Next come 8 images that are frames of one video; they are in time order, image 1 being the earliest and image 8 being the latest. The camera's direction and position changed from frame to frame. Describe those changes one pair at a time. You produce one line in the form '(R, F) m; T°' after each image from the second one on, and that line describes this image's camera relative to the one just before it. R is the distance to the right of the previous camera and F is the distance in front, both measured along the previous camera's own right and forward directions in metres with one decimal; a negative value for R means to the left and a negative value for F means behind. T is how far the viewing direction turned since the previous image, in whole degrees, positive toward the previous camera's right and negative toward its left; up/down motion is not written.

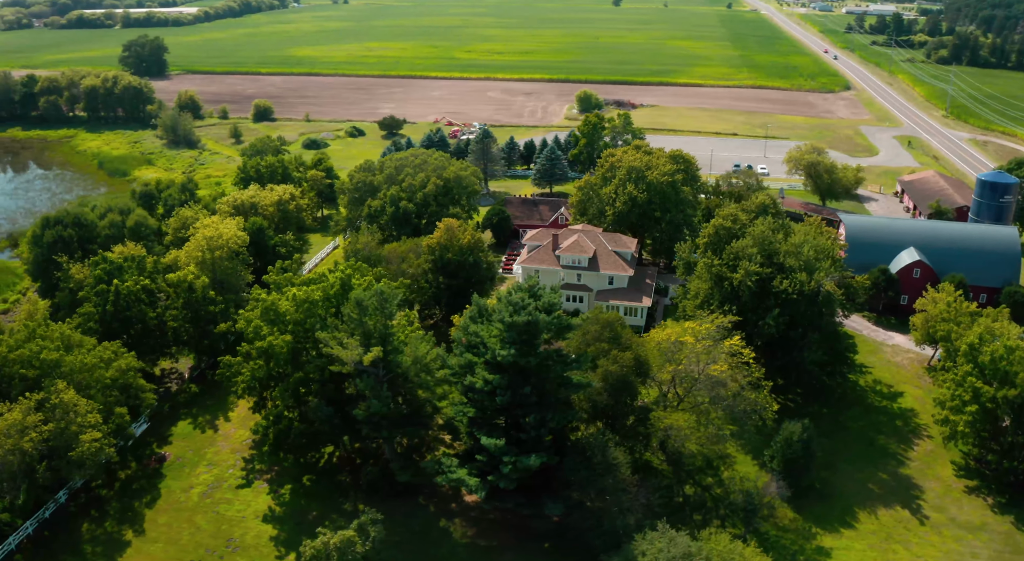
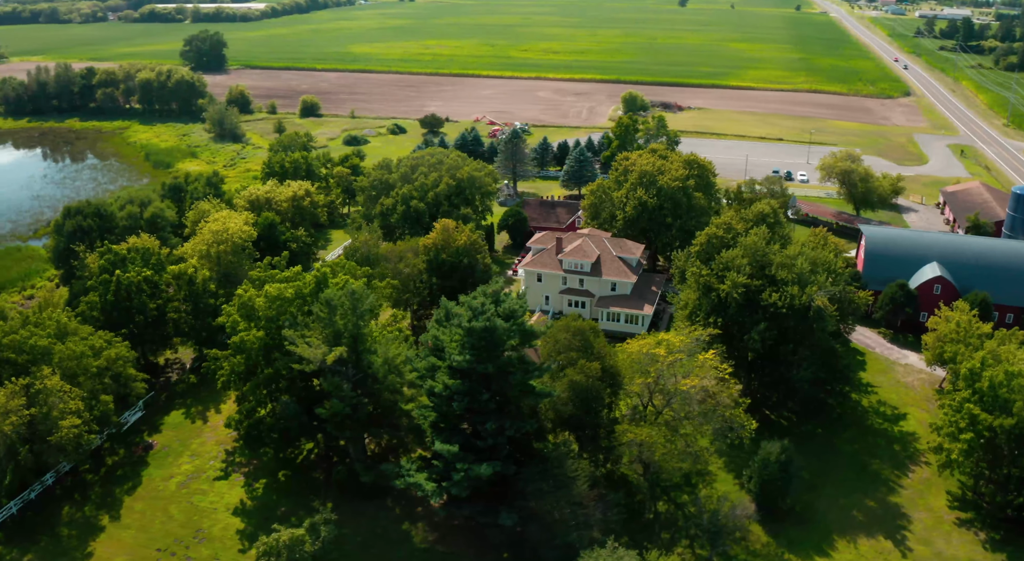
(+3.6, +0.7) m; -4°
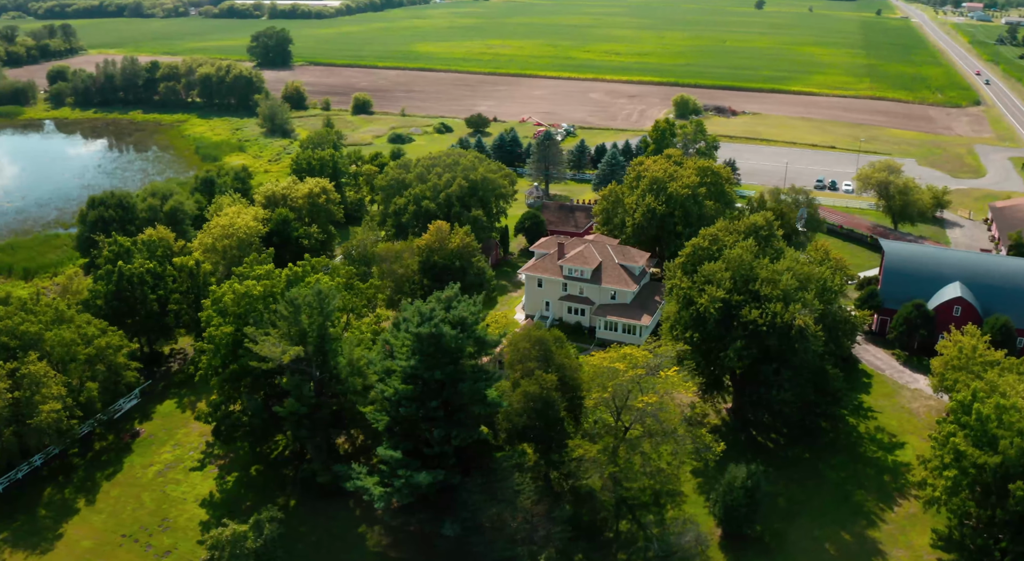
(+4.2, +0.8) m; -5°
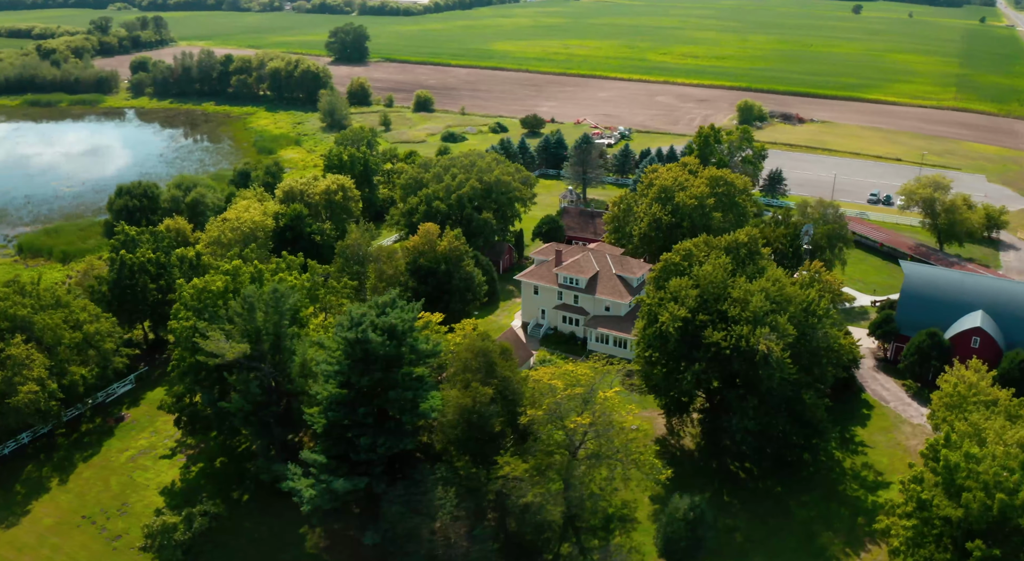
(+5.3, +1.1) m; -6°
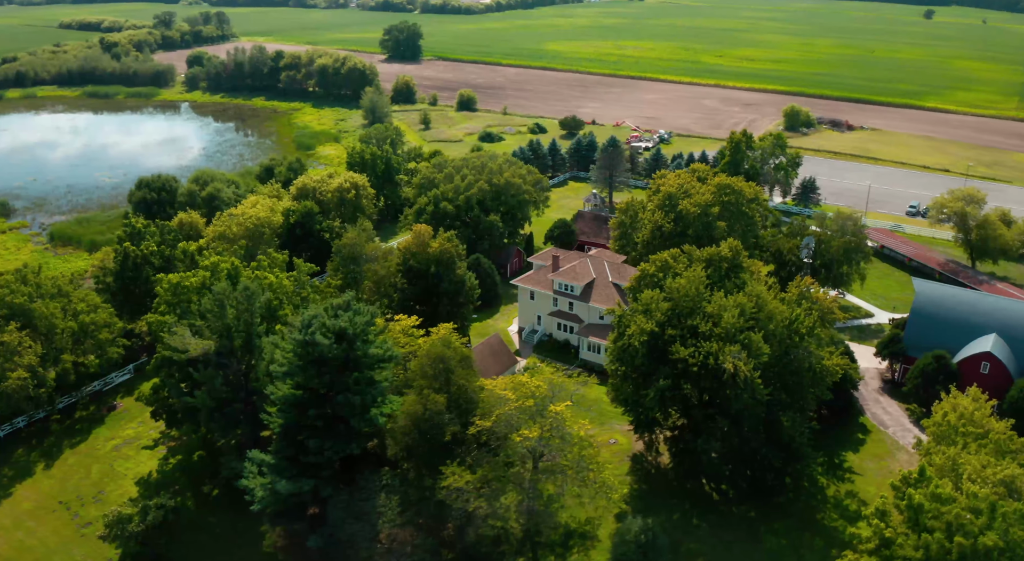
(+3.7, +0.7) m; -4°
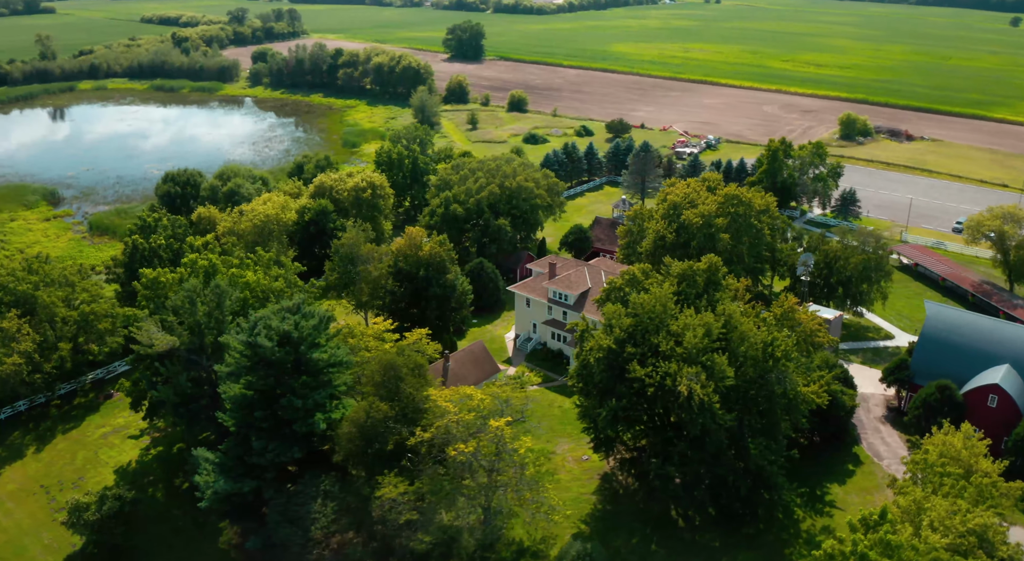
(+4.3, +0.8) m; -5°
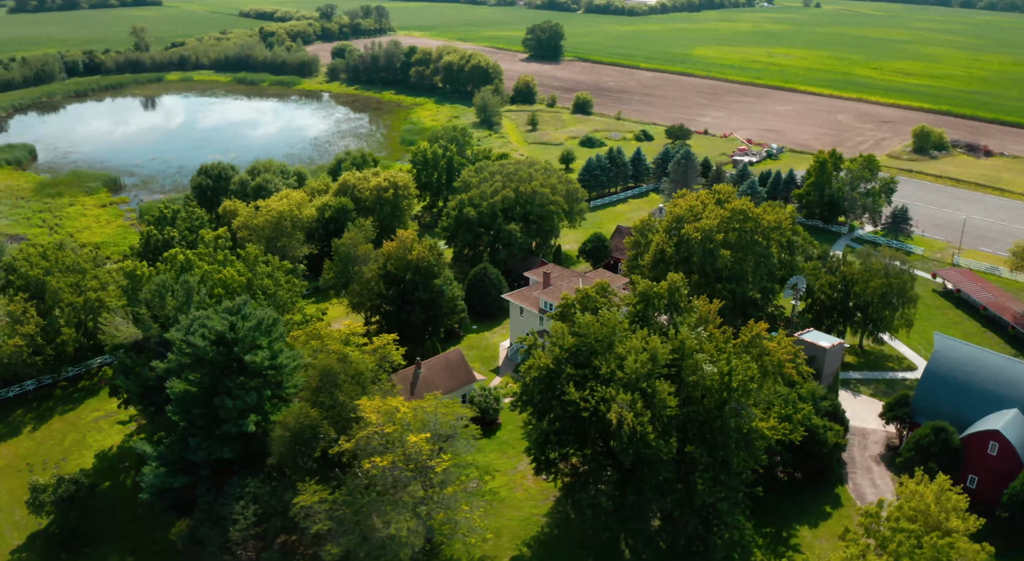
(+5.5, +1.0) m; -6°
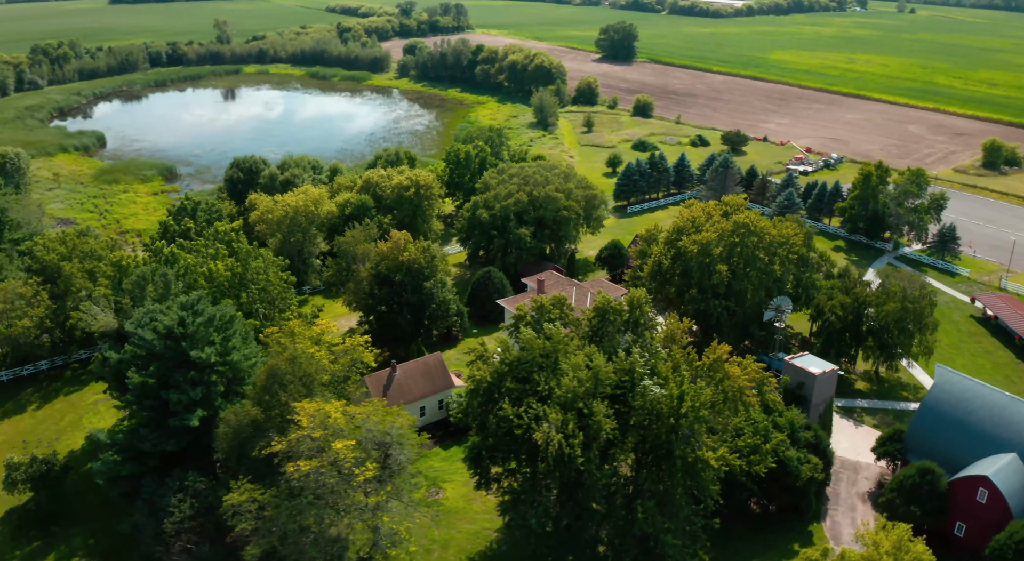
(+4.9, +0.8) m; -5°
